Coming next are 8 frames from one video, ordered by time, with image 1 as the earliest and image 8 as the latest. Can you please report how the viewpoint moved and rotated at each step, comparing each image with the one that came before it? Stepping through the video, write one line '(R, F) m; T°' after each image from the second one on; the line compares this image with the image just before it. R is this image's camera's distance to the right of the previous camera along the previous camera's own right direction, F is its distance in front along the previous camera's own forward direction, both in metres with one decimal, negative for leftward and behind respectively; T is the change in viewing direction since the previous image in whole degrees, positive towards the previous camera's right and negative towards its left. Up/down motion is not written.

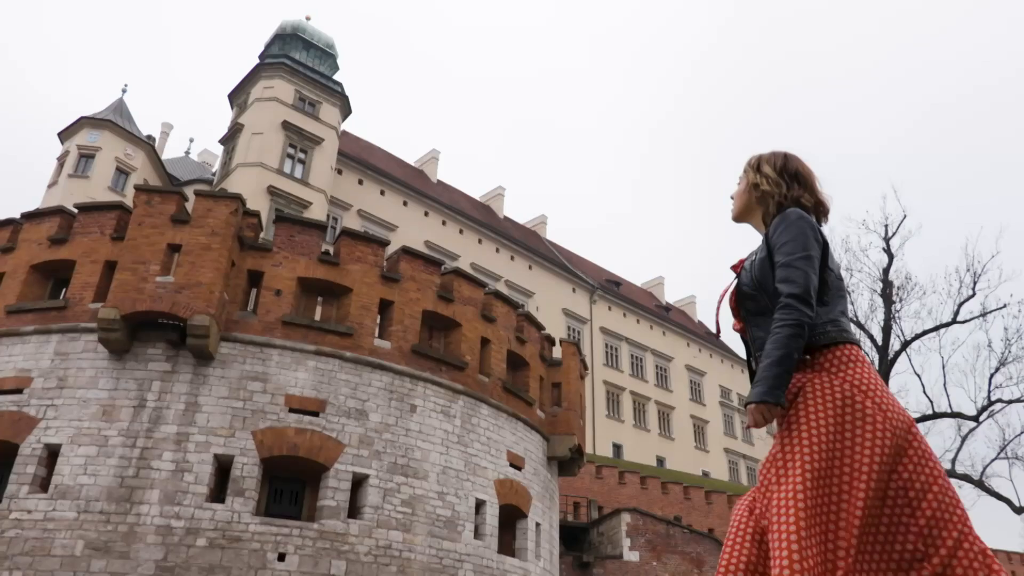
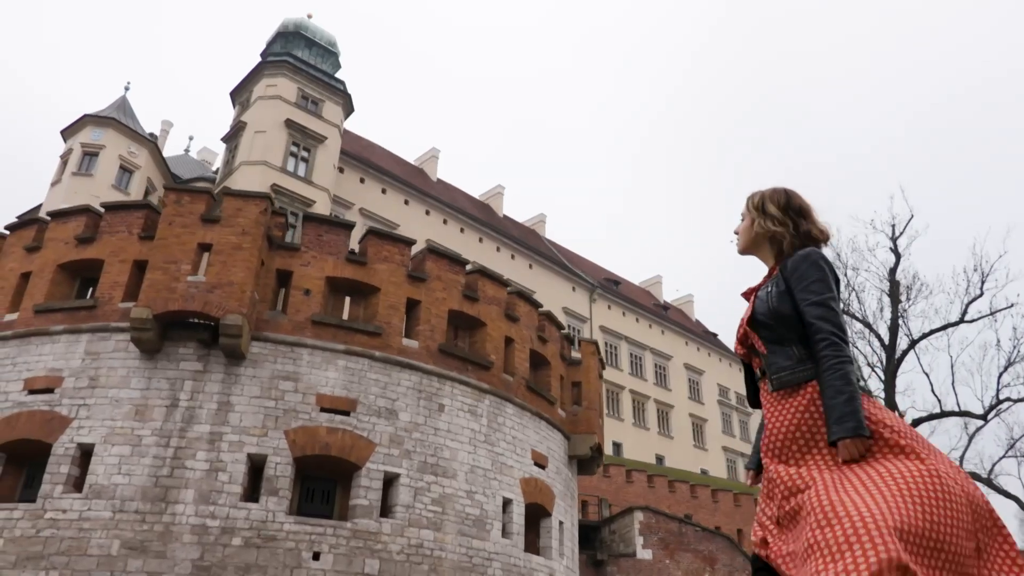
(-0.7, 0.0) m; +1°
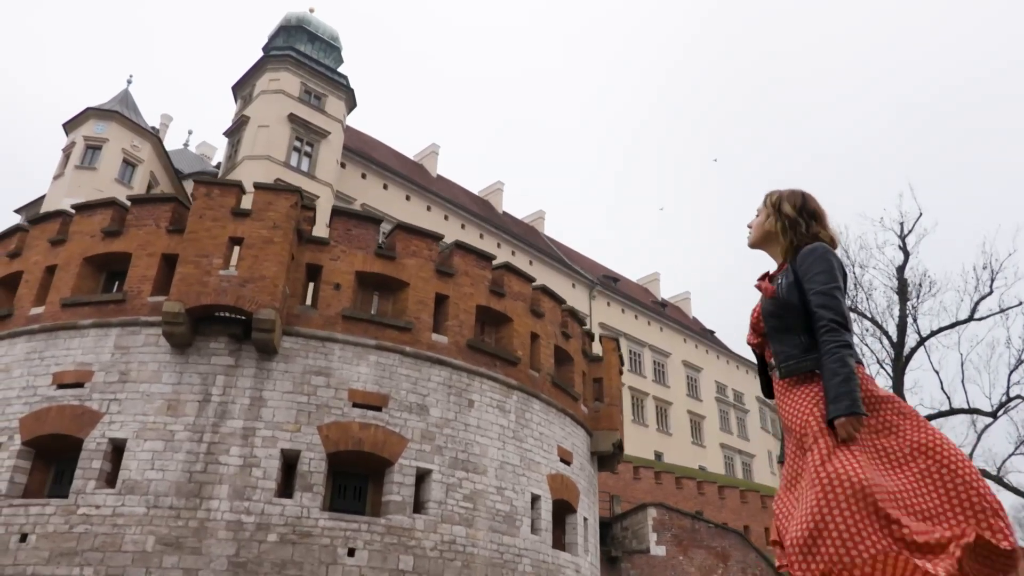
(-0.7, +0.1) m; +1°
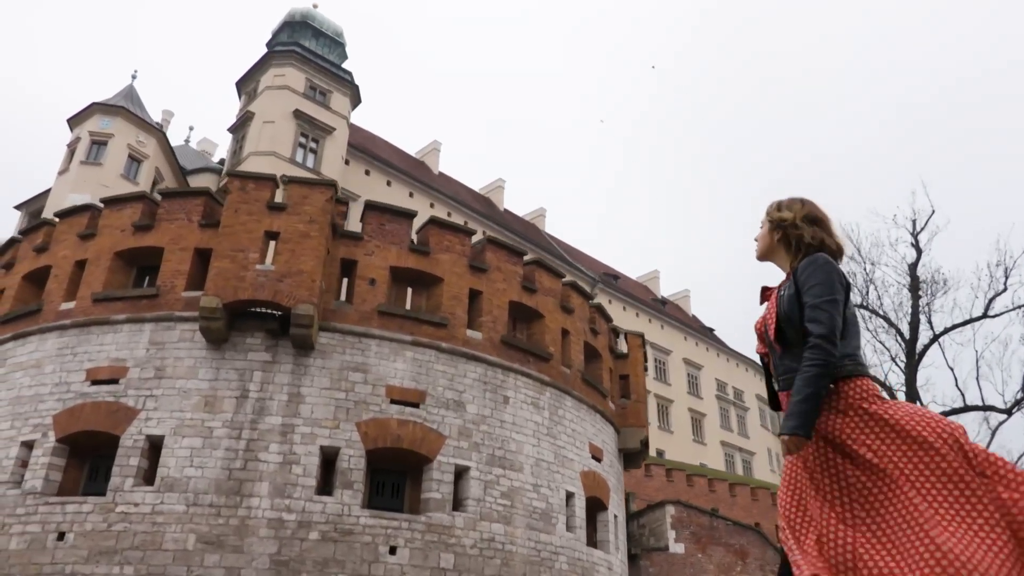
(-0.8, +0.1) m; 0°
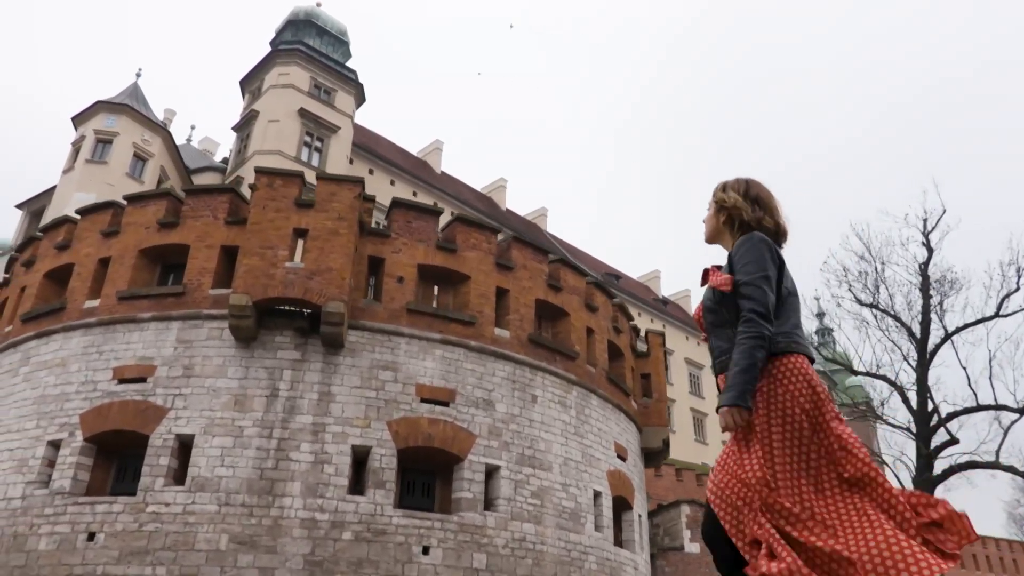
(-0.6, +0.1) m; 0°
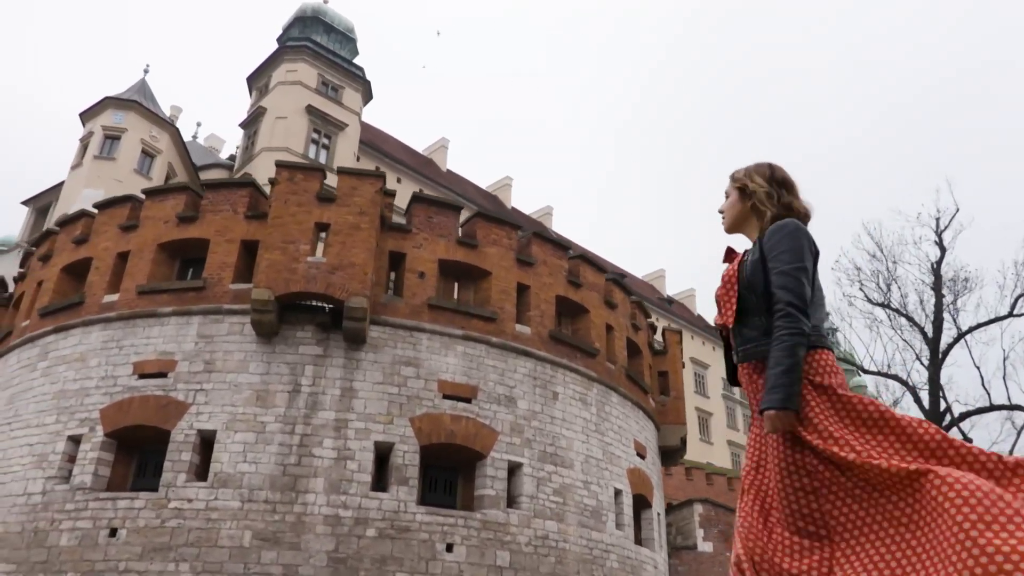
(-0.4, +0.1) m; 0°
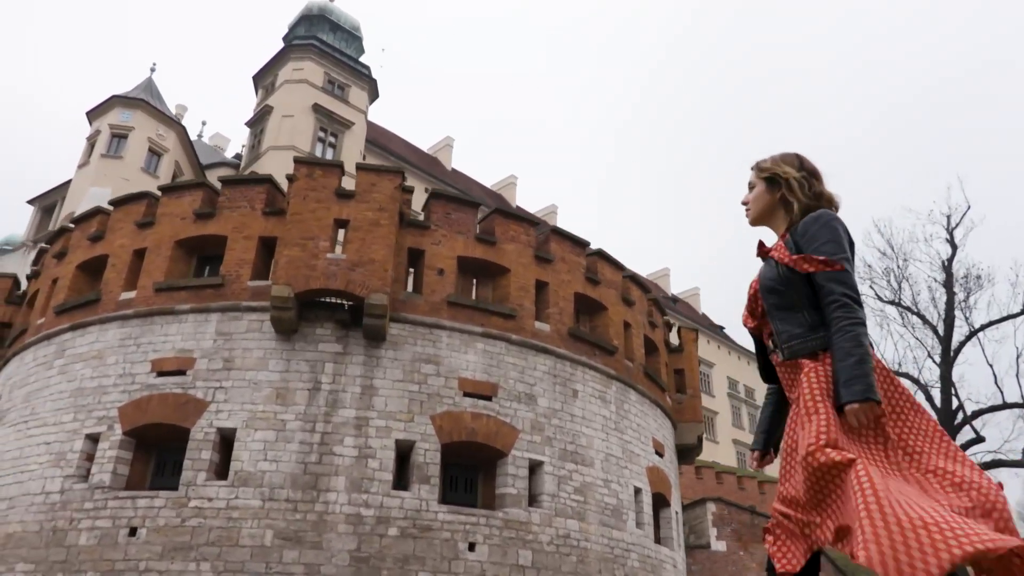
(-0.3, +0.1) m; 0°
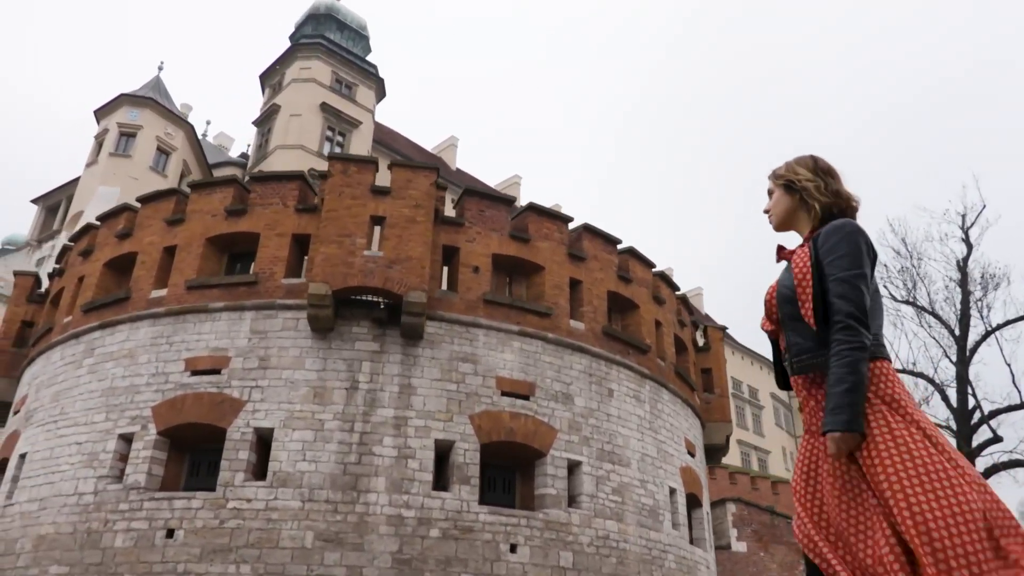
(-0.7, +0.2) m; 0°
